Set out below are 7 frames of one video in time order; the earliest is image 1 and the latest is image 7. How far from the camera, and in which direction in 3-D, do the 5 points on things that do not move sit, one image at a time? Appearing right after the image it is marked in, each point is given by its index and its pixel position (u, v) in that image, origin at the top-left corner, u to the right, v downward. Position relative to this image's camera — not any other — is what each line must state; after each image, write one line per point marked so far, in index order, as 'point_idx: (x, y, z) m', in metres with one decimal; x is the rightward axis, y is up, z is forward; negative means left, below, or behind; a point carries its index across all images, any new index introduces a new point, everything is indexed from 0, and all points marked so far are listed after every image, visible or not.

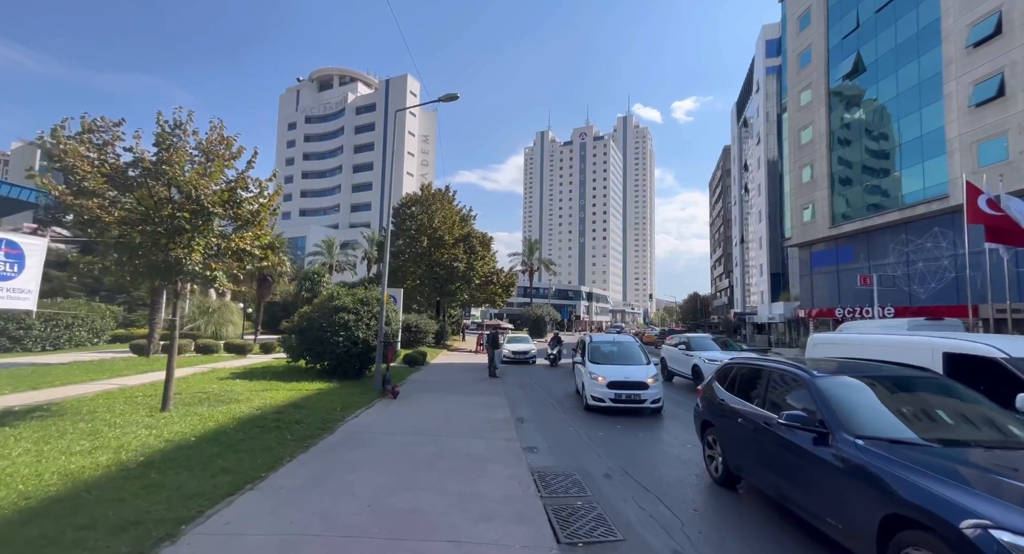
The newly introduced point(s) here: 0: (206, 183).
0: (-5.3, +1.6, +7.5) m
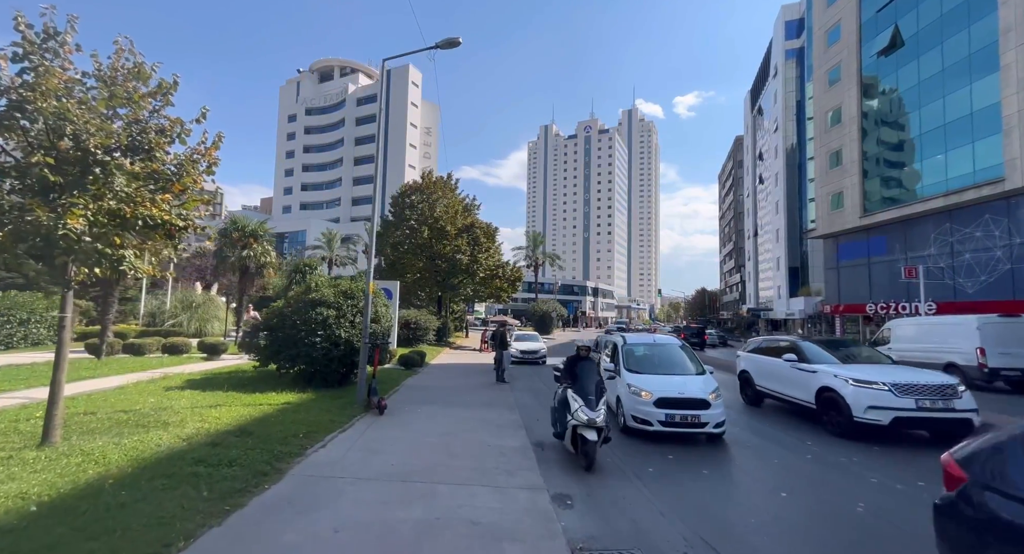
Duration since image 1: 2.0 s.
0: (-5.0, +1.9, +5.2) m
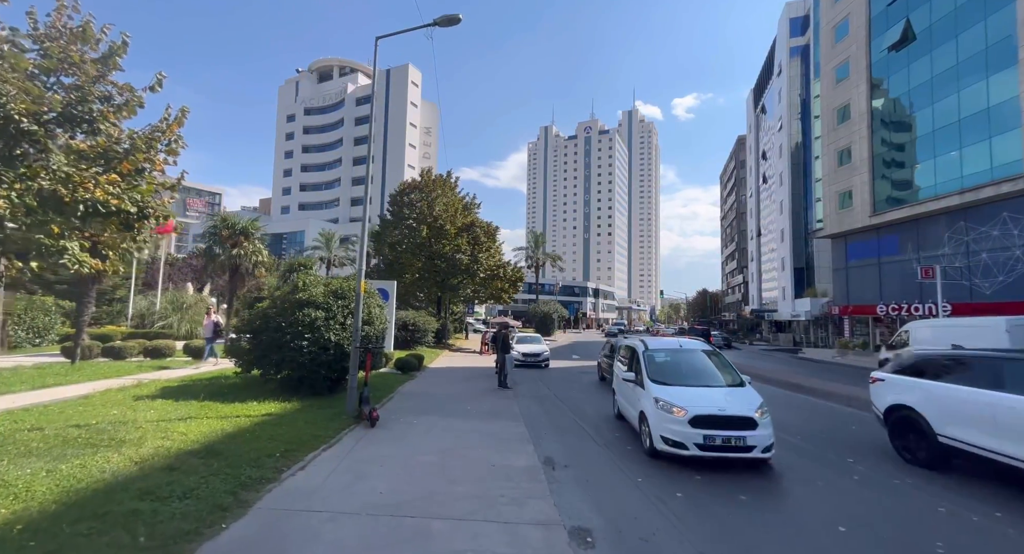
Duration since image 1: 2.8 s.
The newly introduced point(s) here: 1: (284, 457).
0: (-4.9, +1.9, +4.4) m
1: (-3.1, -2.4, +5.9) m
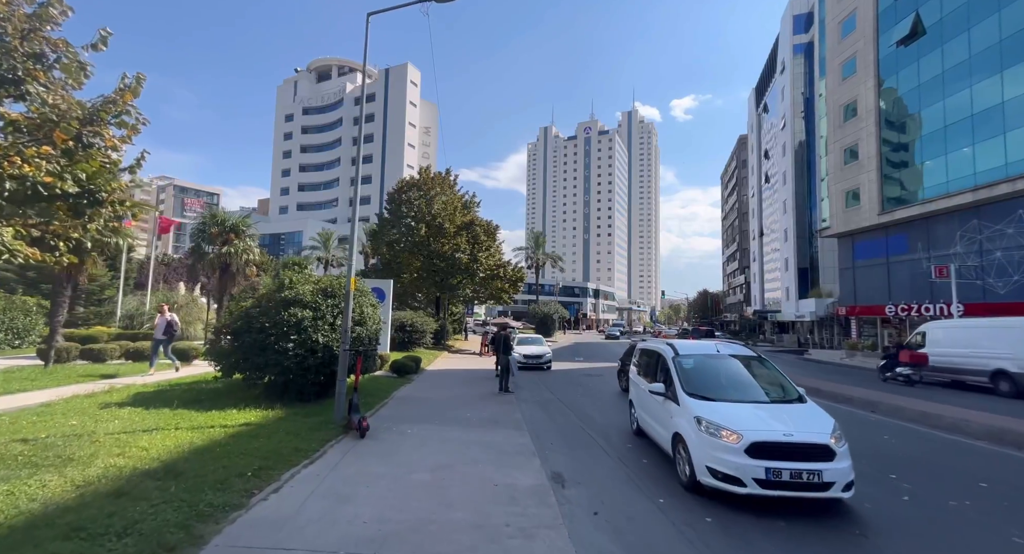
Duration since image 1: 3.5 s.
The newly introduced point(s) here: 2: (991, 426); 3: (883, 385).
0: (-4.8, +2.0, +3.6) m
1: (-3.0, -2.4, +5.1) m
2: (+10.1, -3.1, +9.2) m
3: (+16.3, -4.7, +19.1) m
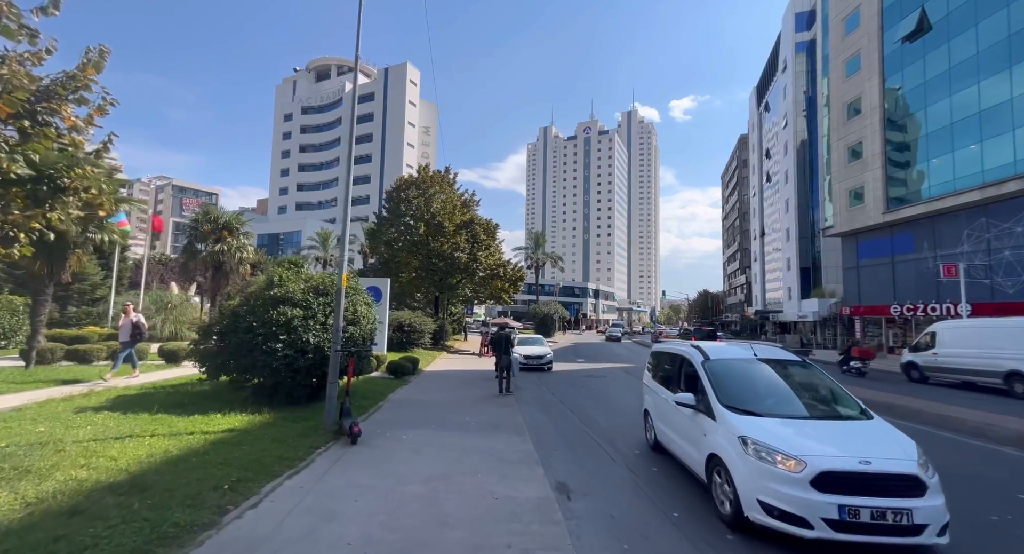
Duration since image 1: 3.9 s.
0: (-4.8, +2.1, +3.2) m
1: (-3.0, -2.3, +4.7) m
2: (+10.2, -3.1, +8.7) m
3: (+16.3, -4.7, +18.6) m
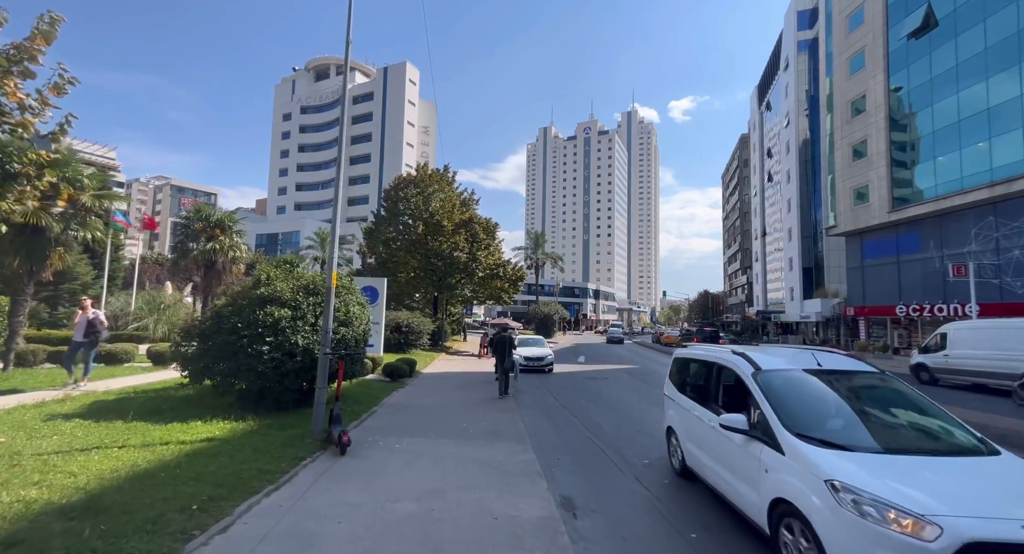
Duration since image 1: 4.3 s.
0: (-4.8, +2.1, +2.7) m
1: (-3.0, -2.3, +4.2) m
2: (+10.2, -3.1, +8.3) m
3: (+16.3, -4.7, +18.2) m
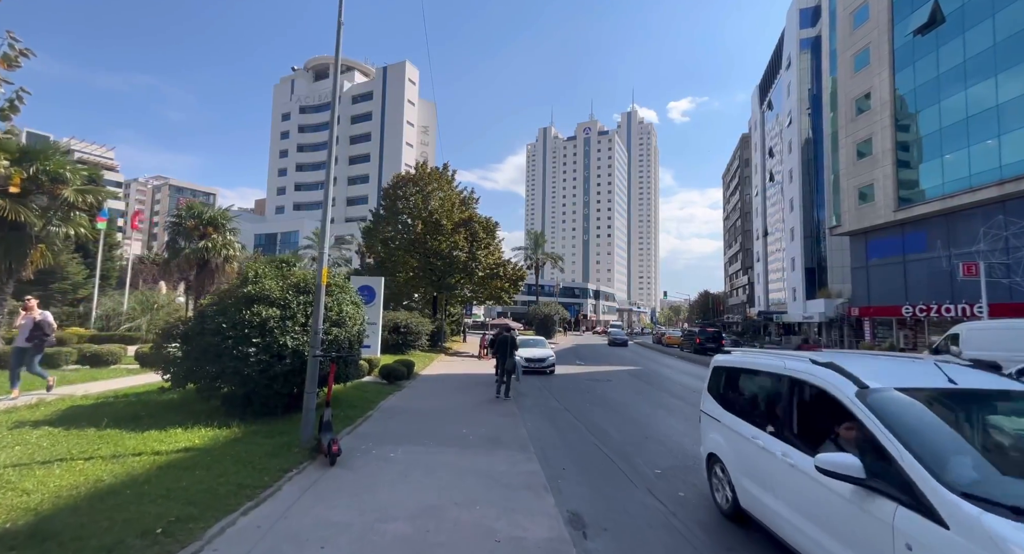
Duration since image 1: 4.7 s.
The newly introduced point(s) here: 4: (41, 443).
0: (-4.7, +2.2, +2.2) m
1: (-2.9, -2.2, +3.7) m
2: (+10.2, -3.0, +7.8) m
3: (+16.4, -4.6, +17.7) m
4: (-6.1, -2.1, +5.6) m
